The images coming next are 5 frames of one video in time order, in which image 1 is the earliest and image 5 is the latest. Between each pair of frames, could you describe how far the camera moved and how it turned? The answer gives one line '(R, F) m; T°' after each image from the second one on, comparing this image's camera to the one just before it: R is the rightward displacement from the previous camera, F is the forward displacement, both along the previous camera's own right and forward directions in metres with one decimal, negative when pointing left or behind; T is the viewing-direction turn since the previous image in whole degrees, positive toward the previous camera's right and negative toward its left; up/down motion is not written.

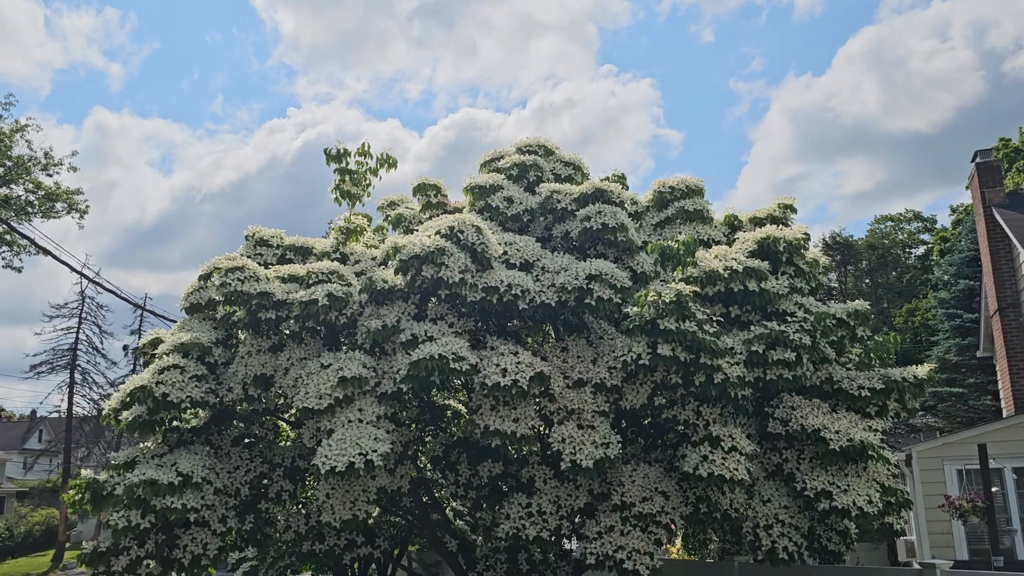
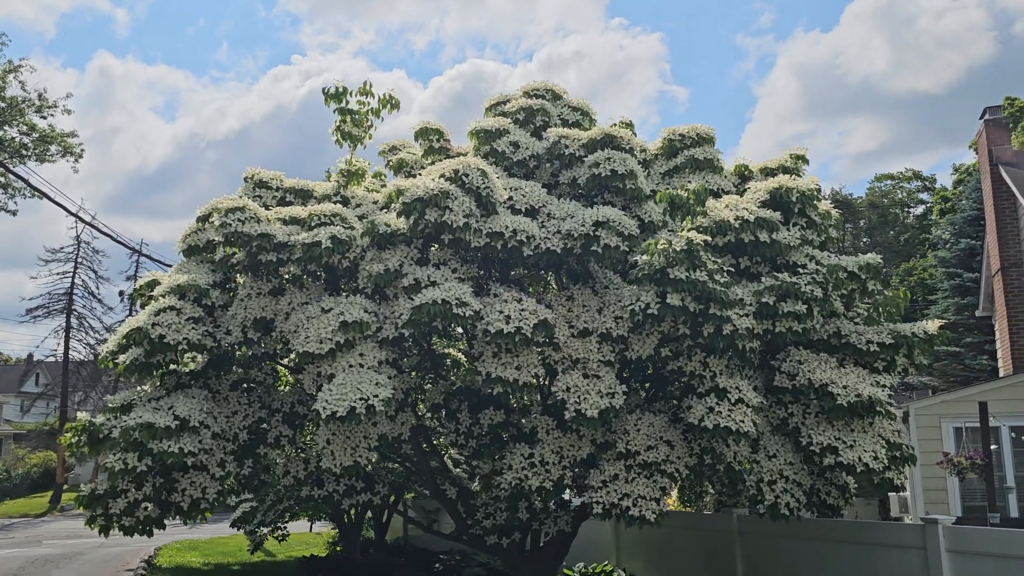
(-0.1, +0.2) m; 0°
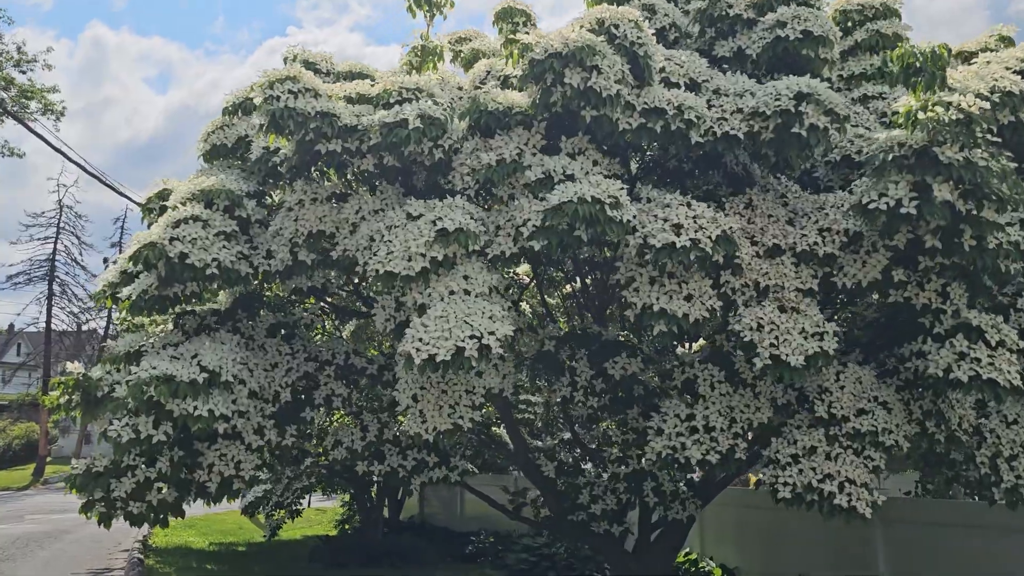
(-1.1, +2.3) m; +1°
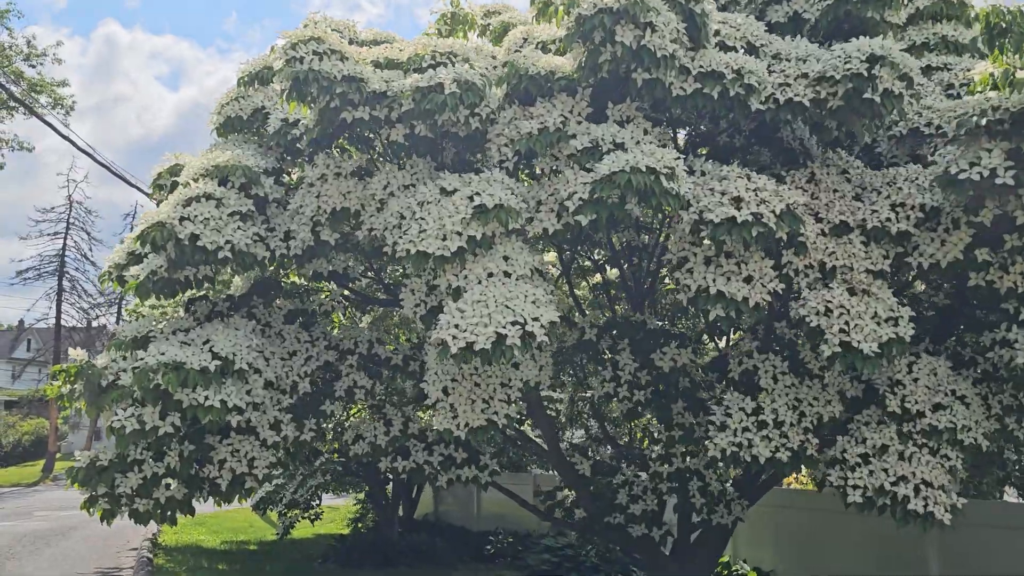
(-0.2, +0.5) m; -1°
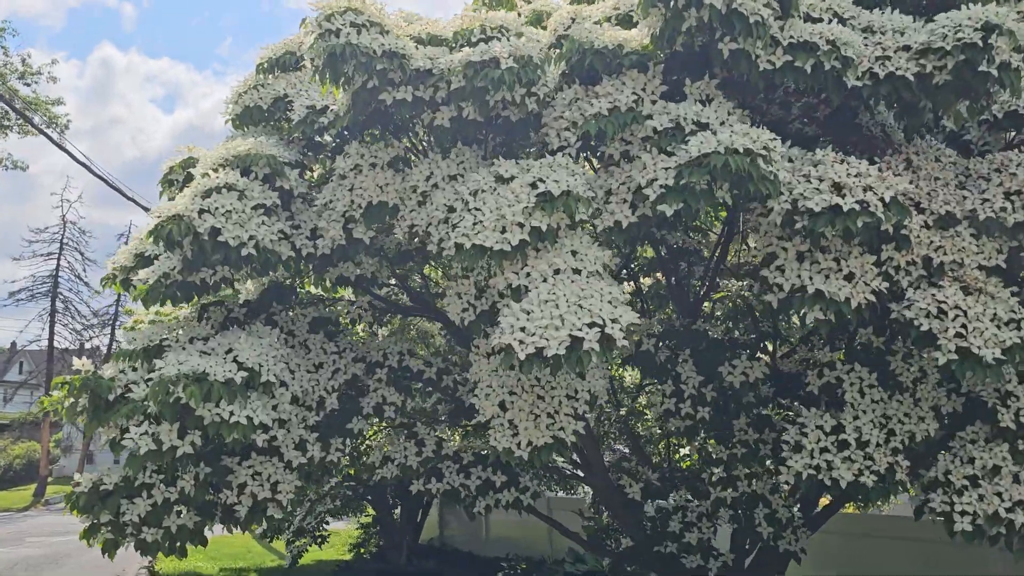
(-0.4, +0.6) m; 0°
